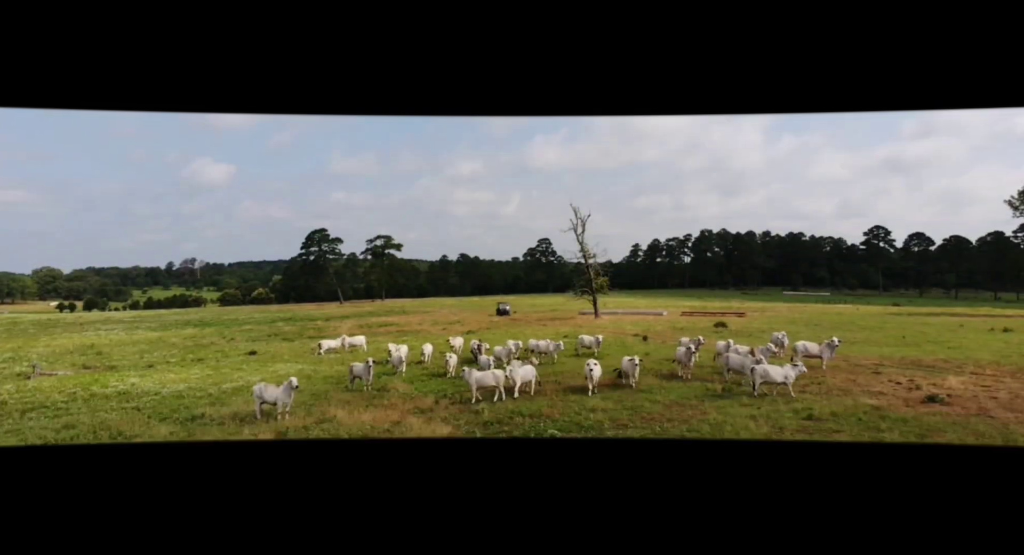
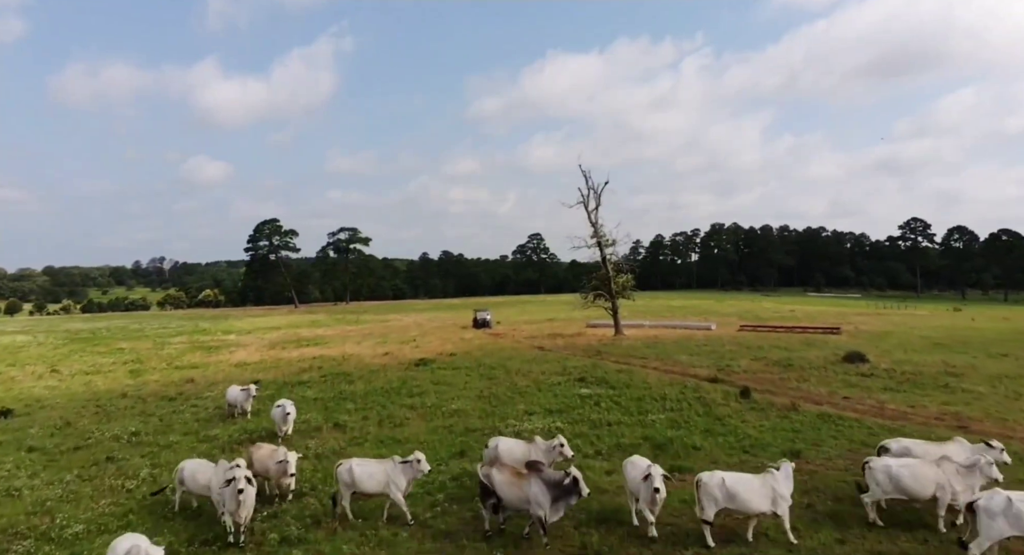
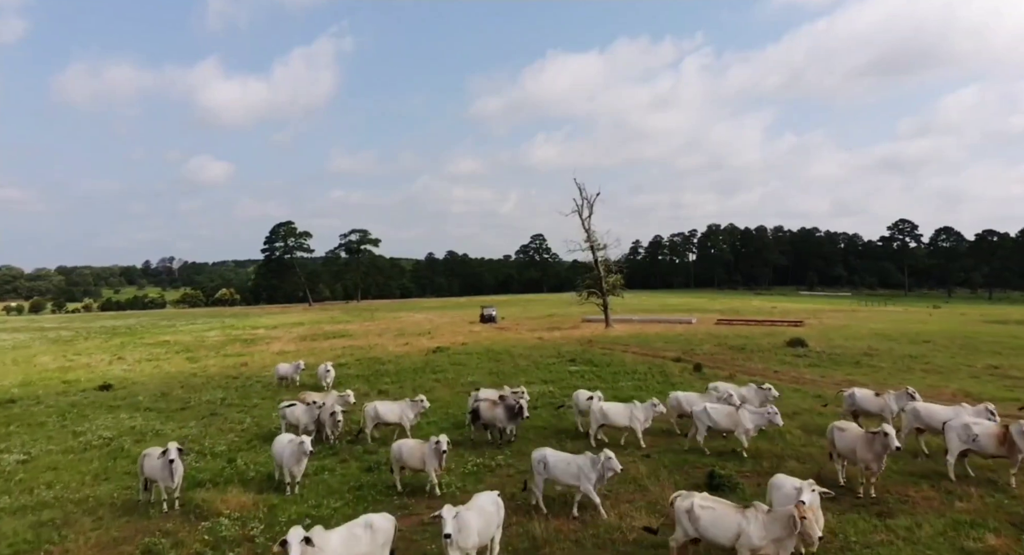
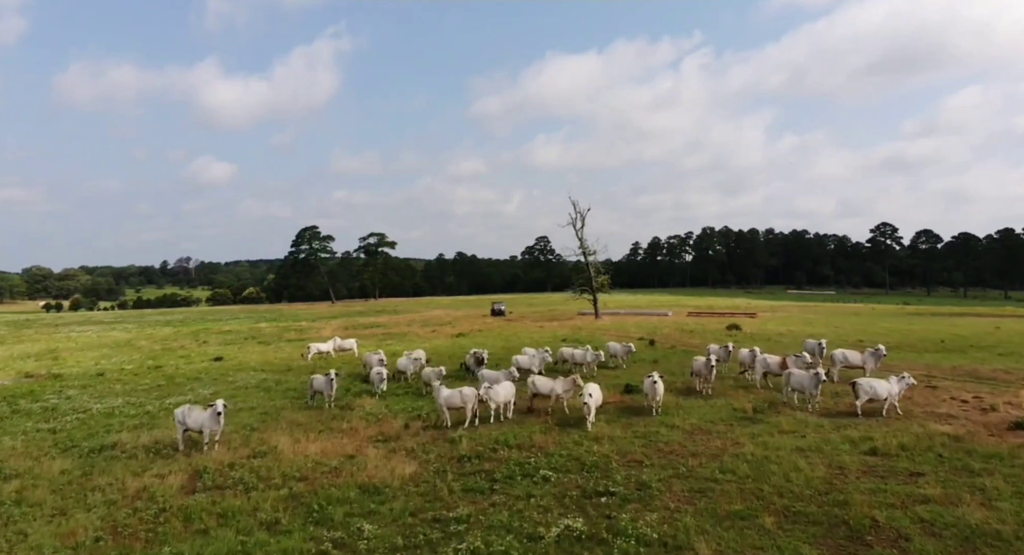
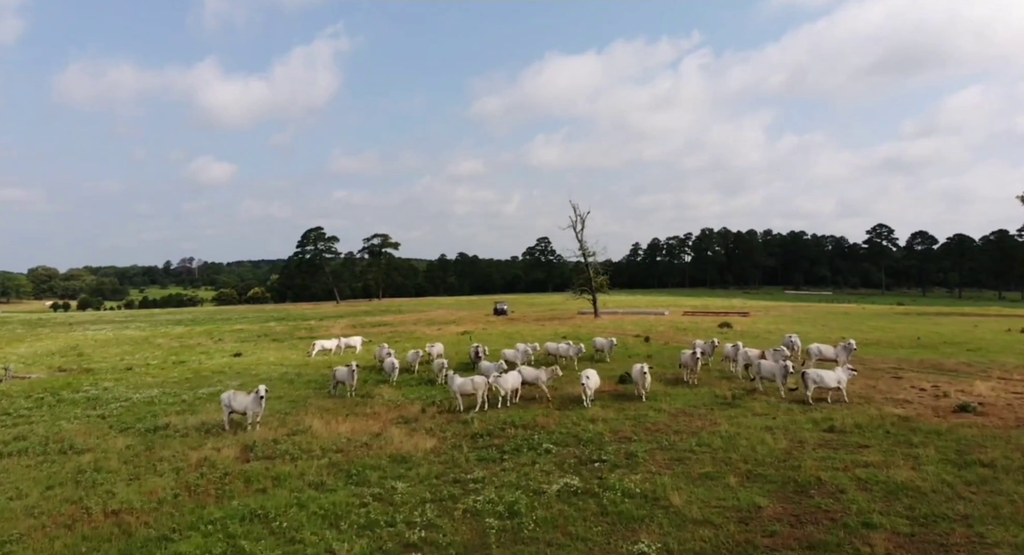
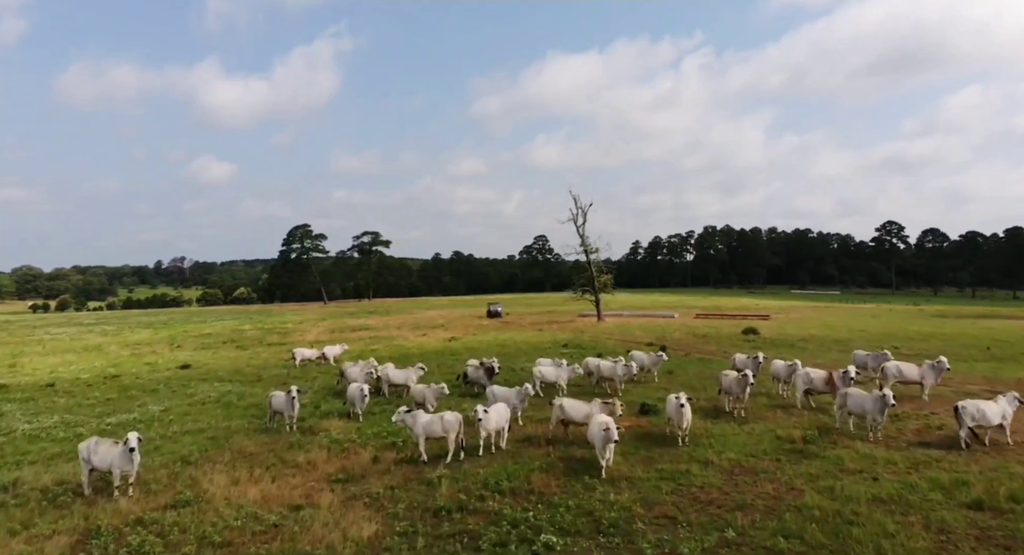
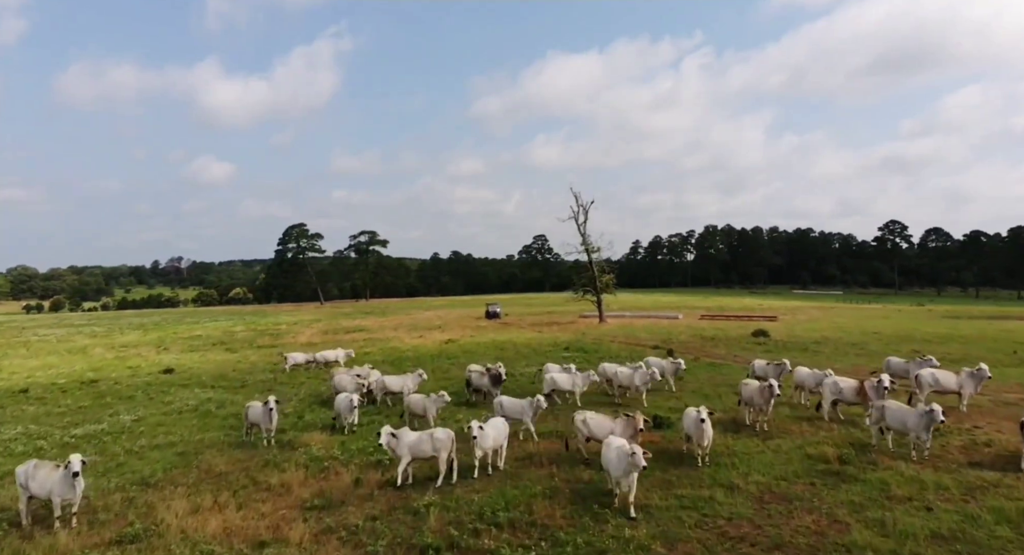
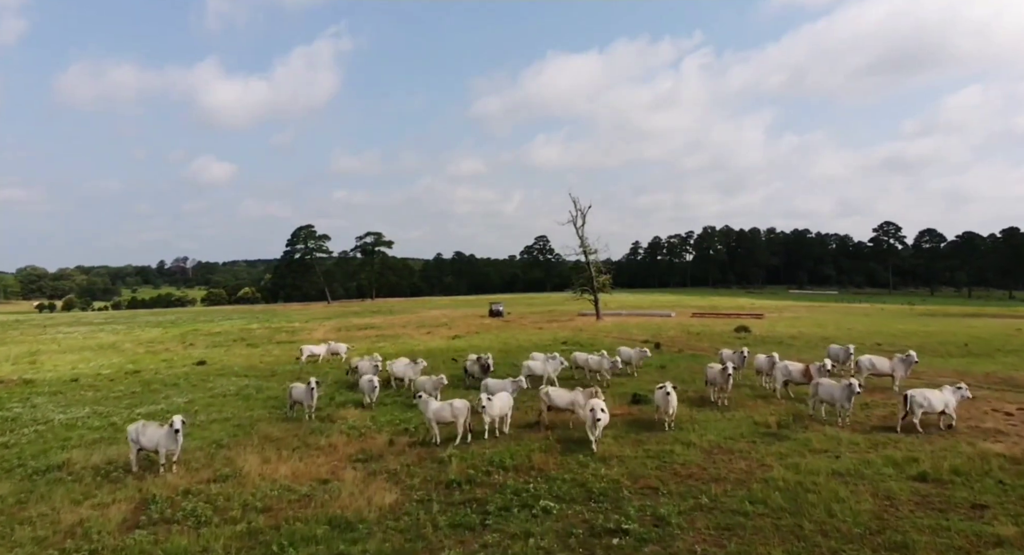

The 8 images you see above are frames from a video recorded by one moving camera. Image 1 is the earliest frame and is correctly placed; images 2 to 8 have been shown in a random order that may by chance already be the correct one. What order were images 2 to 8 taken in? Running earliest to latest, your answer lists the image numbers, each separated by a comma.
5, 4, 8, 6, 7, 3, 2
